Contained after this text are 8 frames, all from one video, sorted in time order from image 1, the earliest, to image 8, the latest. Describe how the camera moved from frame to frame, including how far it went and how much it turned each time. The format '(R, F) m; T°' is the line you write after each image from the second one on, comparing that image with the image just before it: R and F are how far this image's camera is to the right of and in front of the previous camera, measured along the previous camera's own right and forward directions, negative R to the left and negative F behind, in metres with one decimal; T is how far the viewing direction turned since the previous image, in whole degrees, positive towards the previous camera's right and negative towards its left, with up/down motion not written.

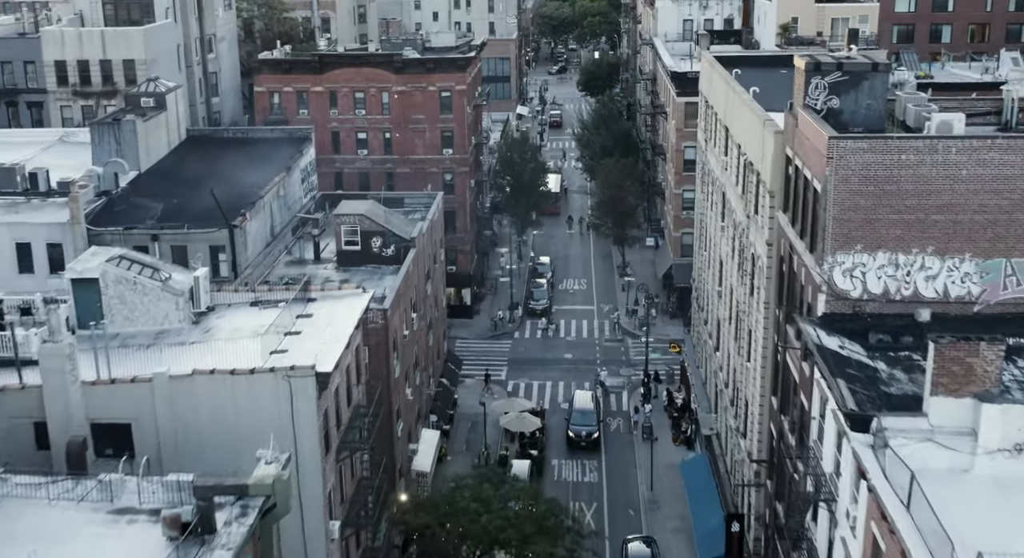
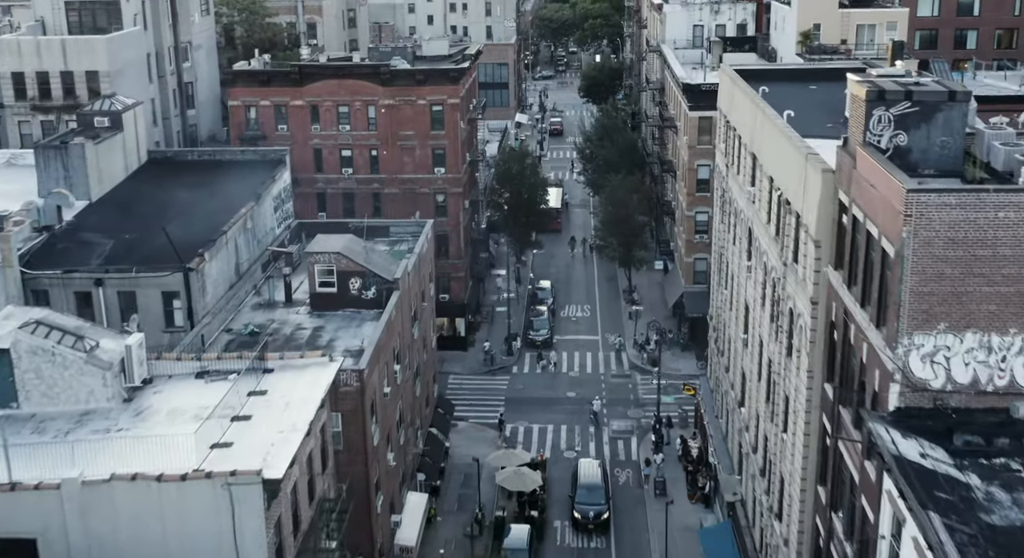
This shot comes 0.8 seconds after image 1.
(+0.1, +6.2) m; 0°
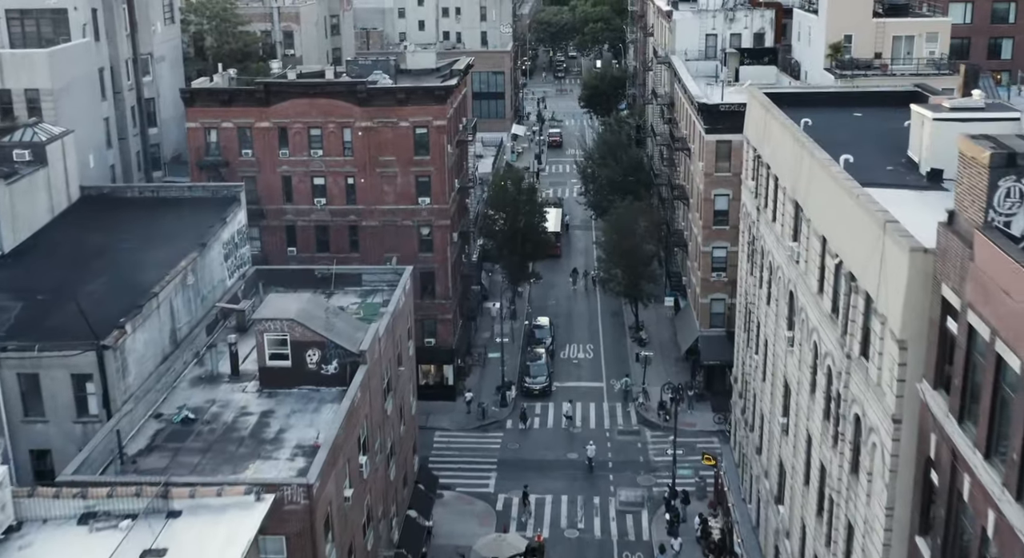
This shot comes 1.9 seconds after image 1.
(+0.3, +7.9) m; 0°
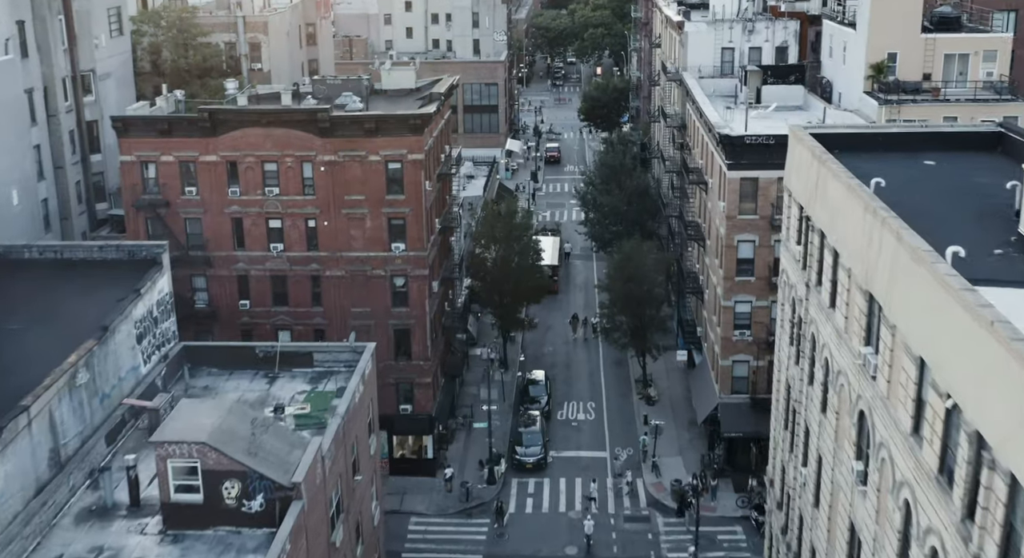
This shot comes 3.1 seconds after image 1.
(+0.5, +9.0) m; 0°
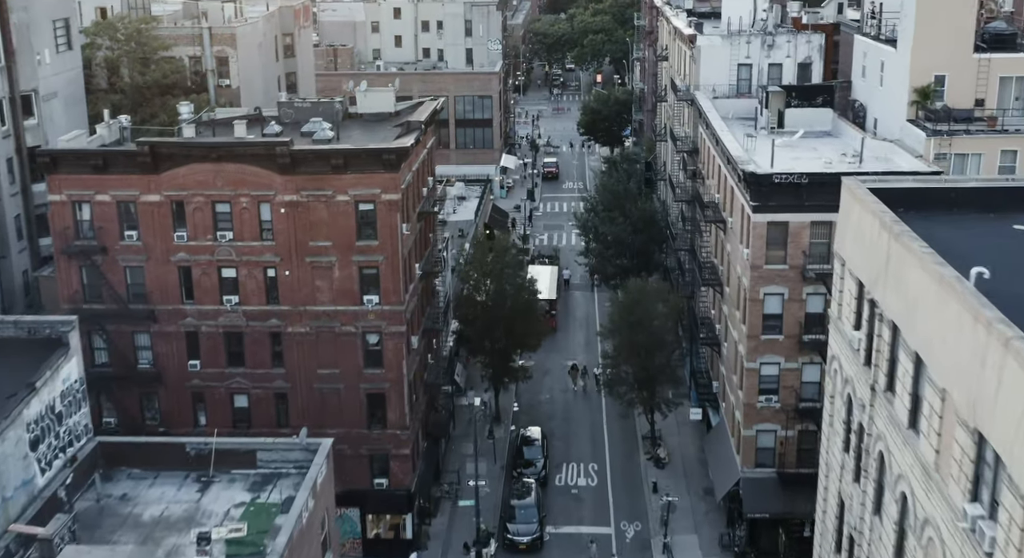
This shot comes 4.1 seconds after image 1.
(+0.3, +7.2) m; 0°
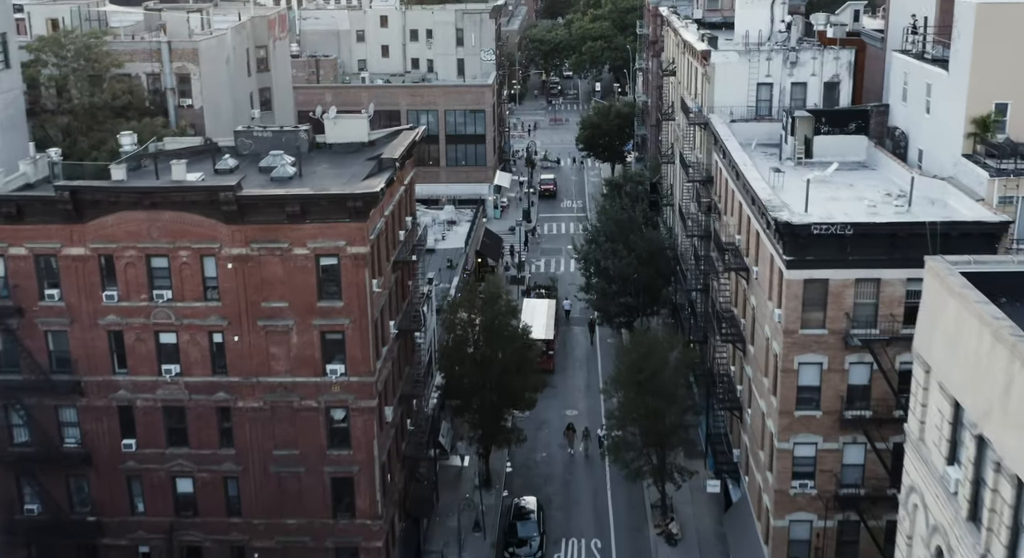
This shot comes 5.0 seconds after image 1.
(+0.3, +7.0) m; 0°
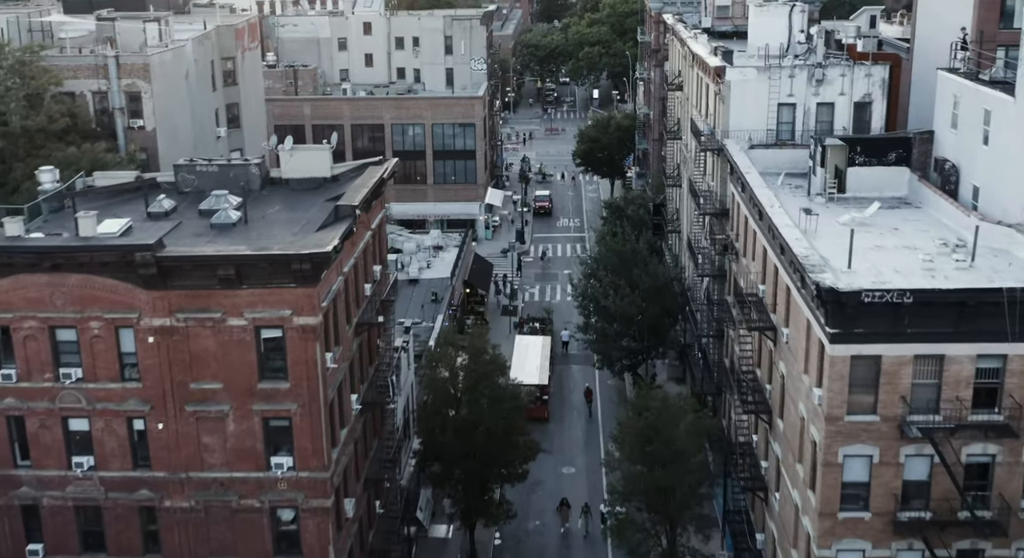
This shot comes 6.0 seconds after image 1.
(+0.4, +6.8) m; 0°
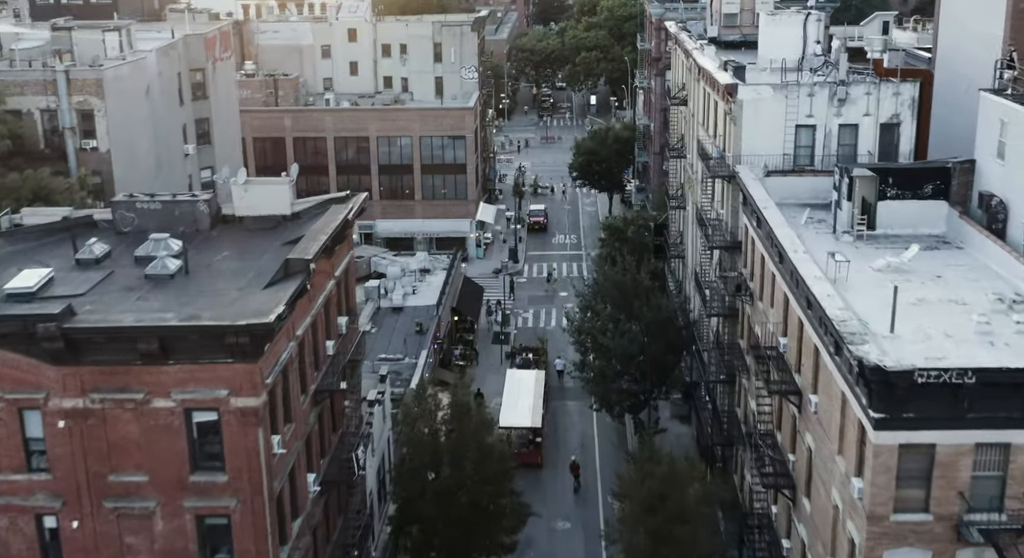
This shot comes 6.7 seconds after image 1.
(+0.4, +5.1) m; 0°
